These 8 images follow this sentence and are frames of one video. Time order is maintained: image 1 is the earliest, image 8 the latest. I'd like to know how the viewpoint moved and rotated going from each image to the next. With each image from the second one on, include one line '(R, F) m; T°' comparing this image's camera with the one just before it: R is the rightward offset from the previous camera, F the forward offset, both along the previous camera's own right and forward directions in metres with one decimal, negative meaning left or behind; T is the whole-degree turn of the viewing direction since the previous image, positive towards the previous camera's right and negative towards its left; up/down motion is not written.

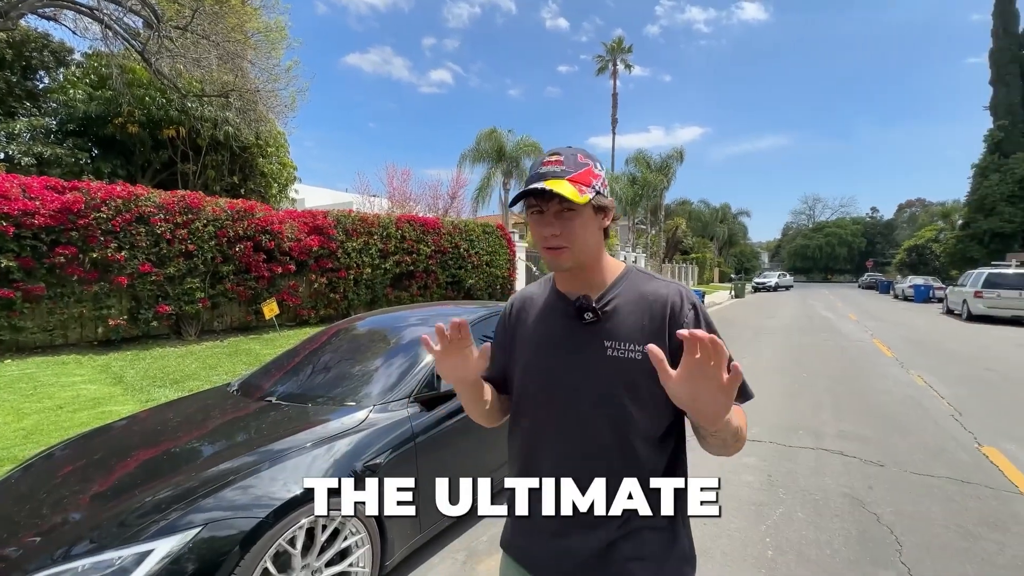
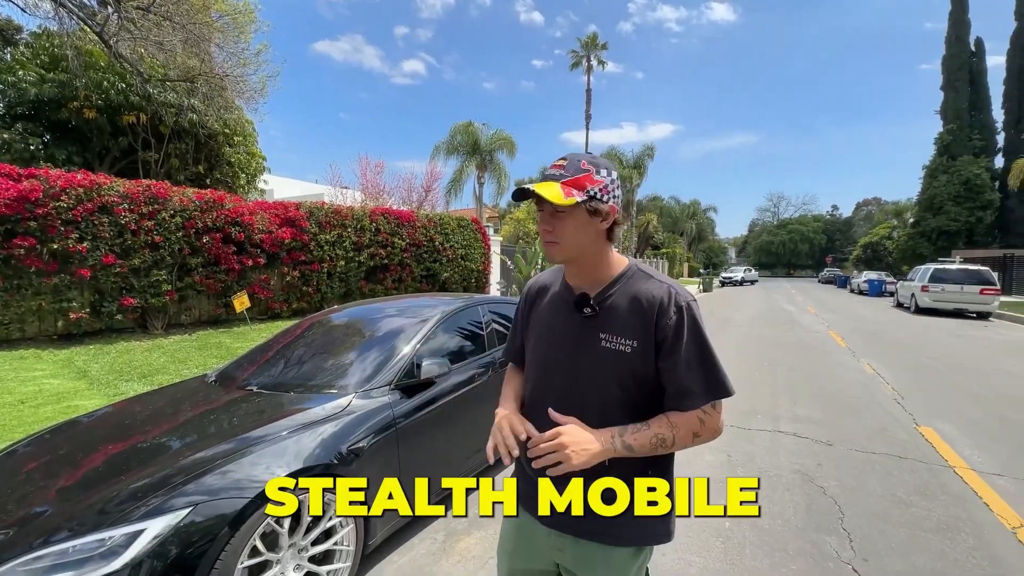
(0.0, -0.1) m; +3°
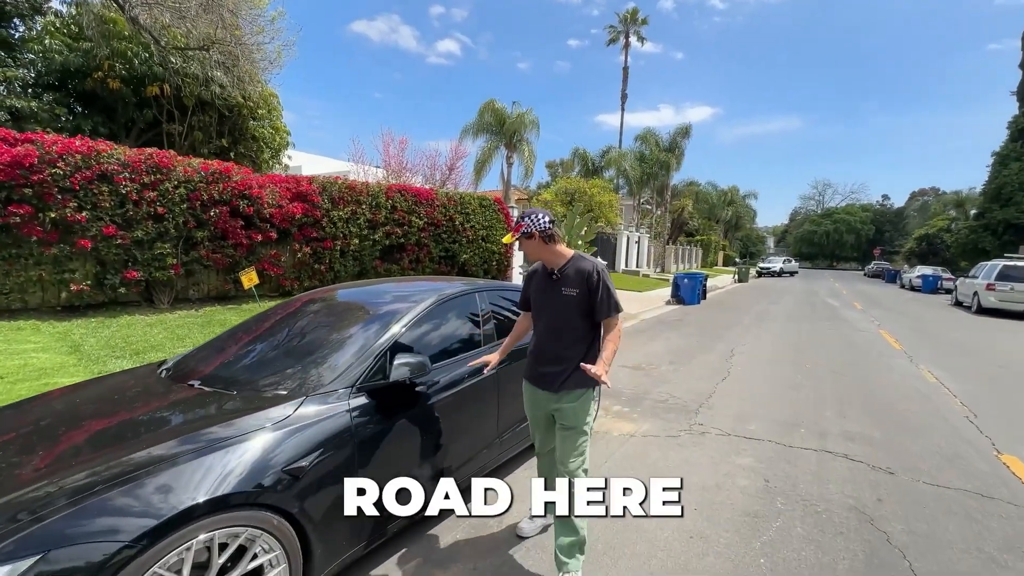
(+0.2, +0.6) m; -4°
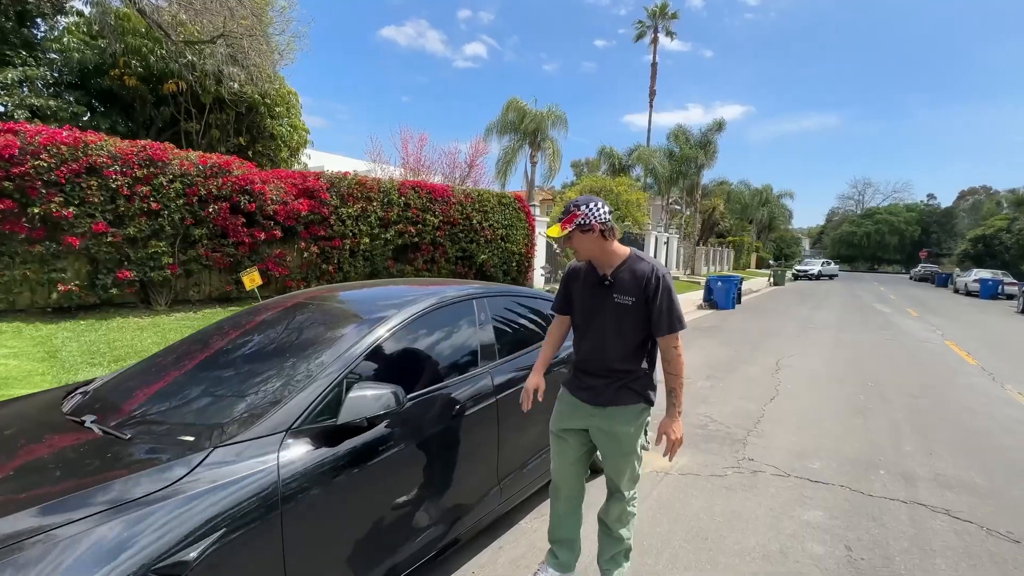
(+0.1, +0.7) m; -3°
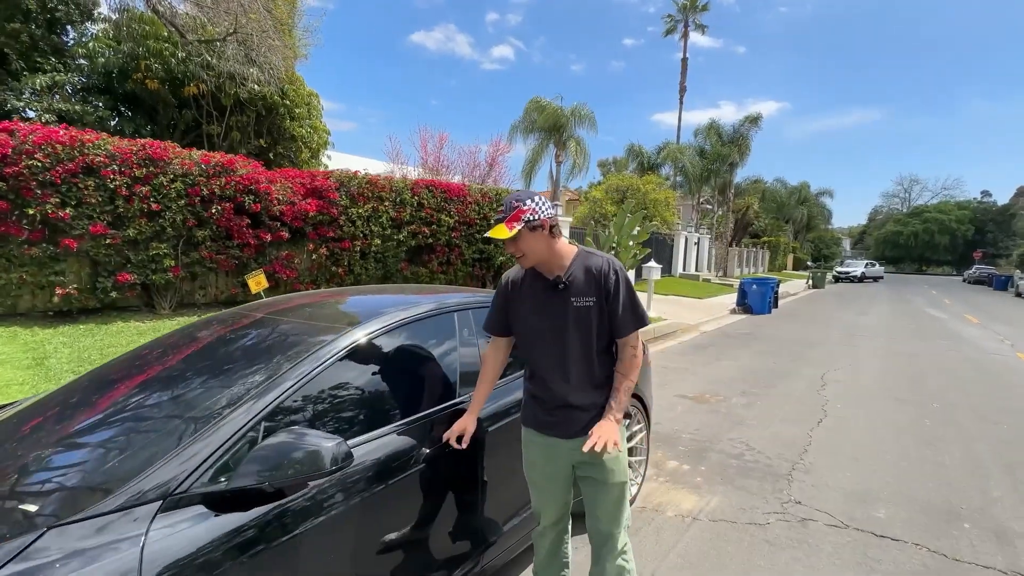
(+0.2, +0.5) m; -3°
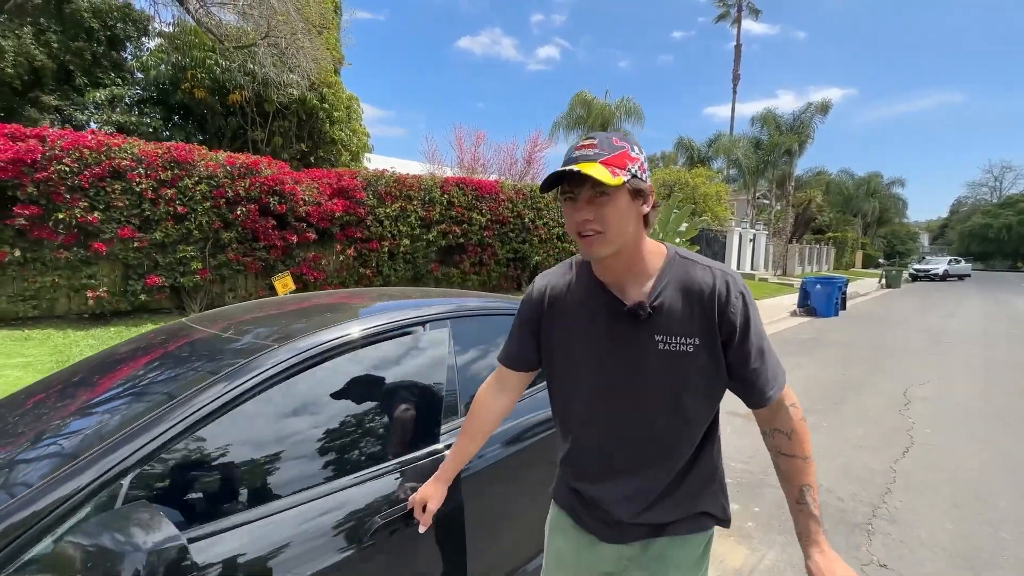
(+0.3, +0.5) m; -6°
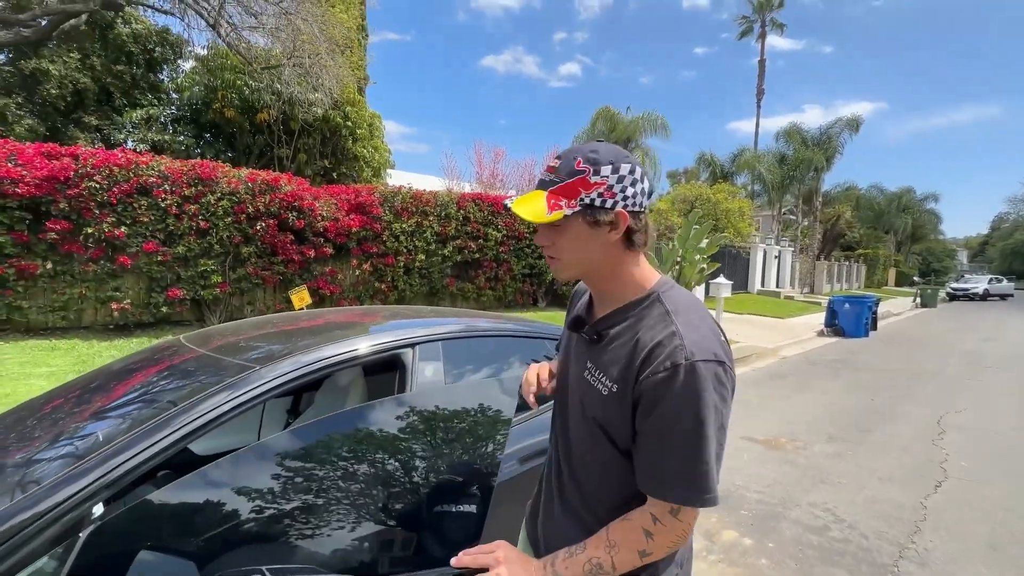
(+0.1, +0.1) m; -3°
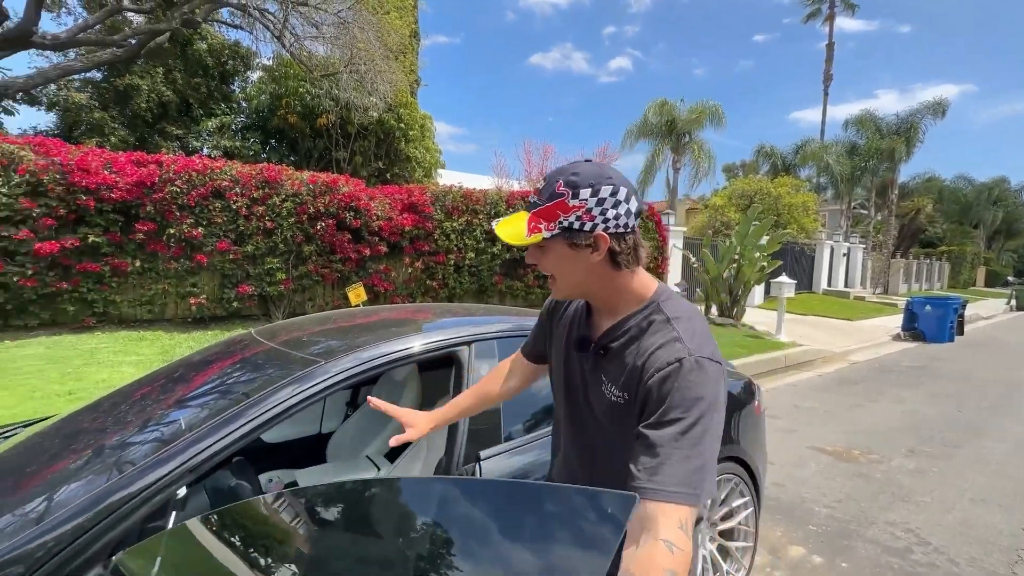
(0.0, 0.0) m; -6°
